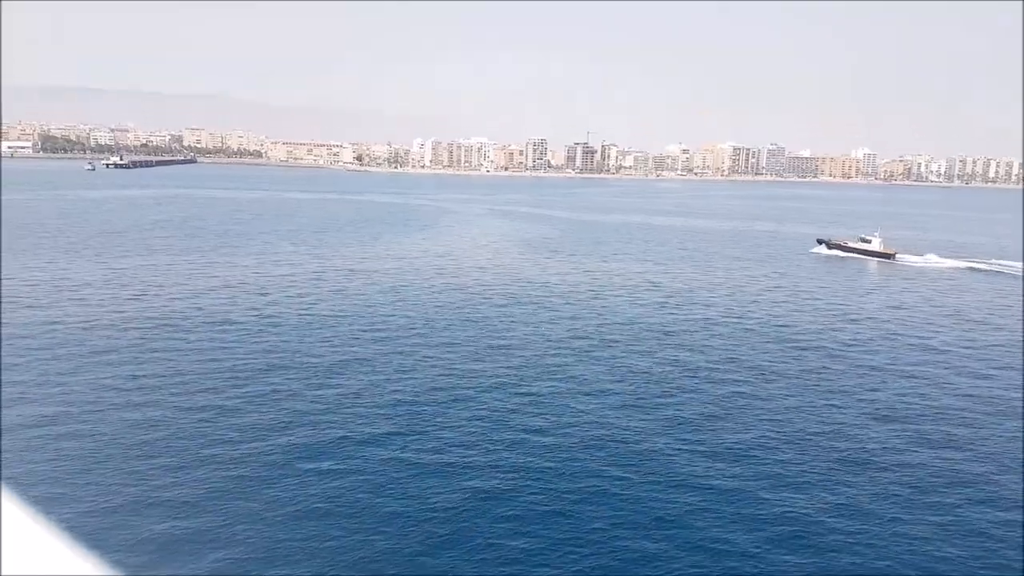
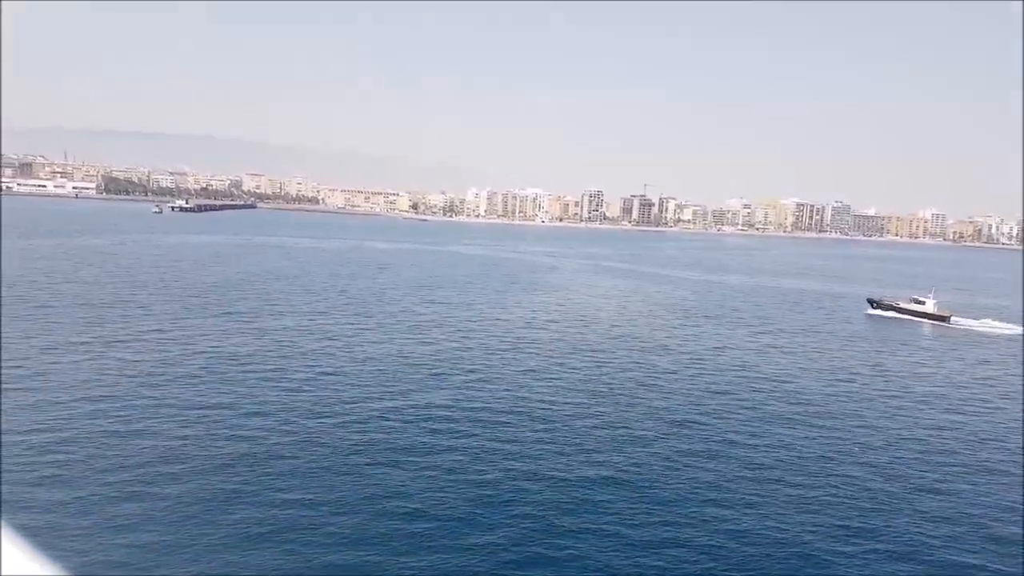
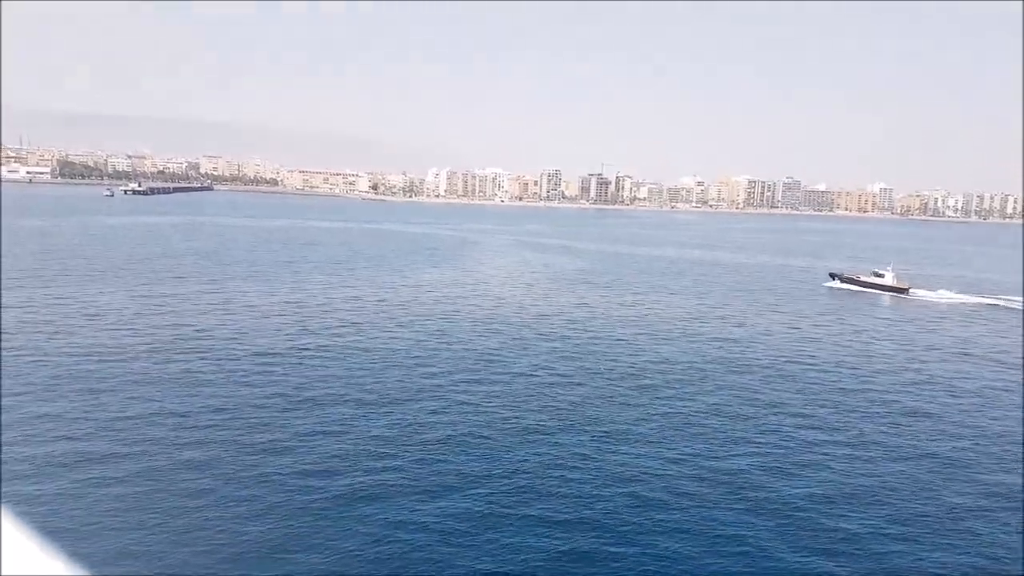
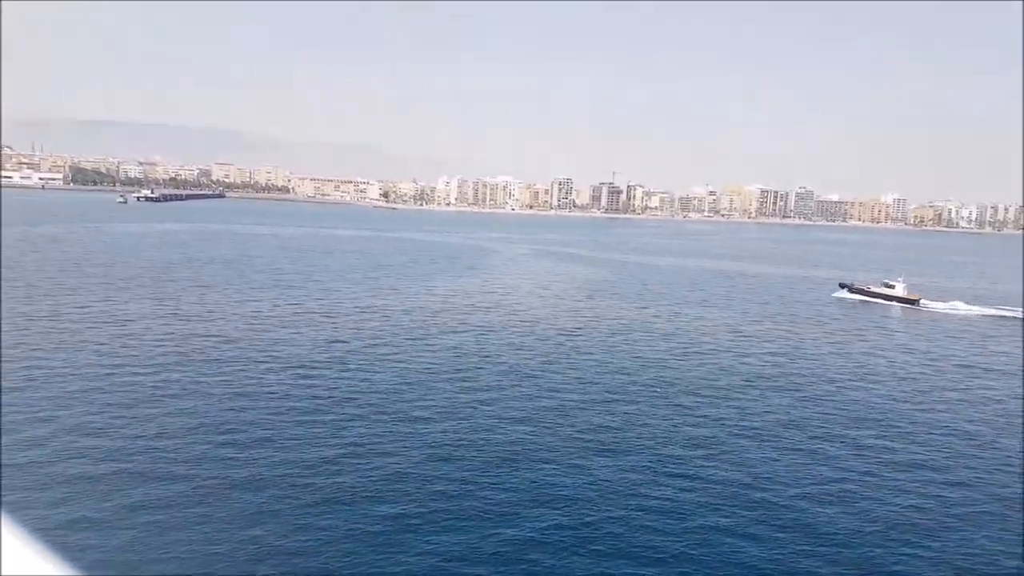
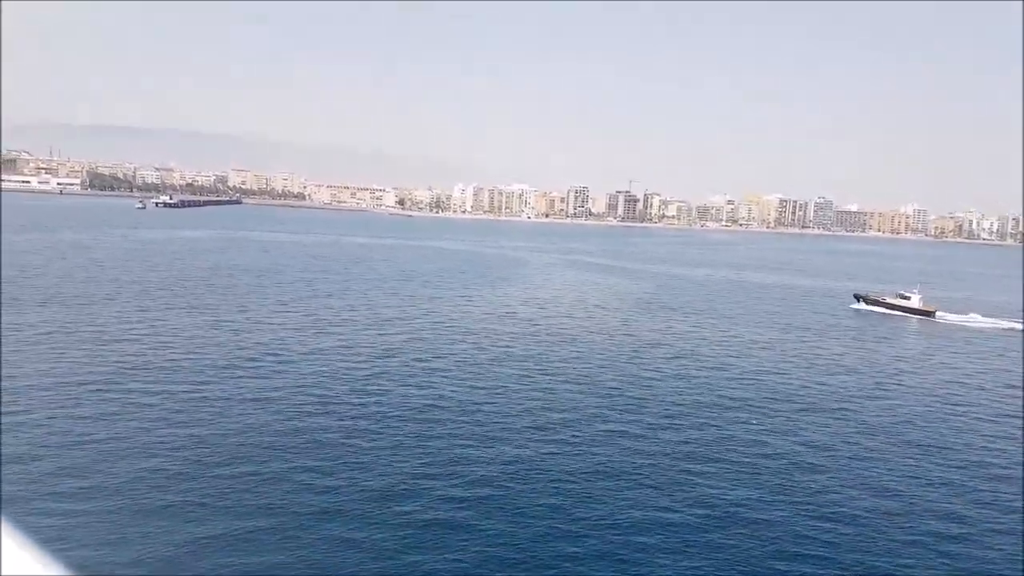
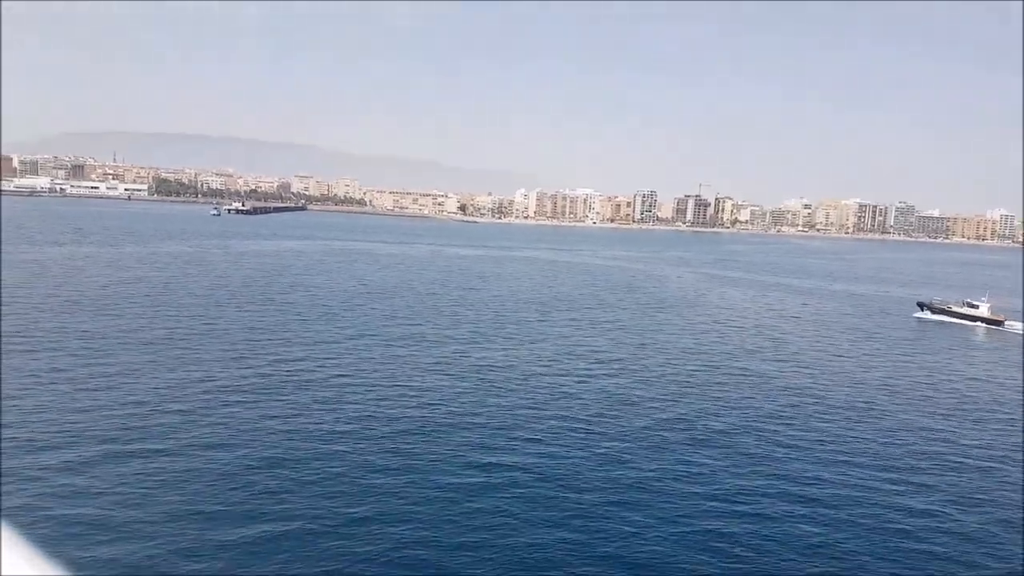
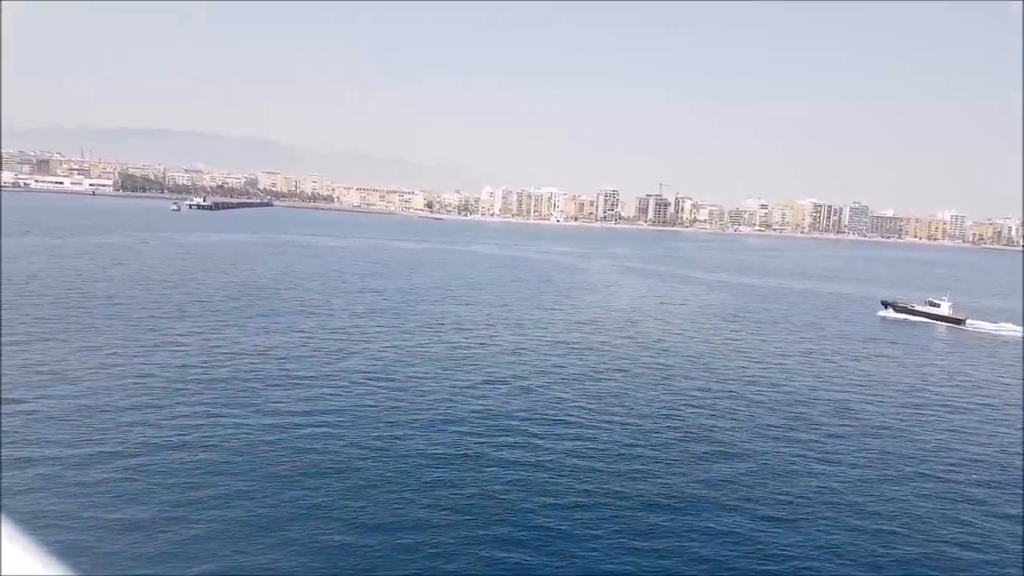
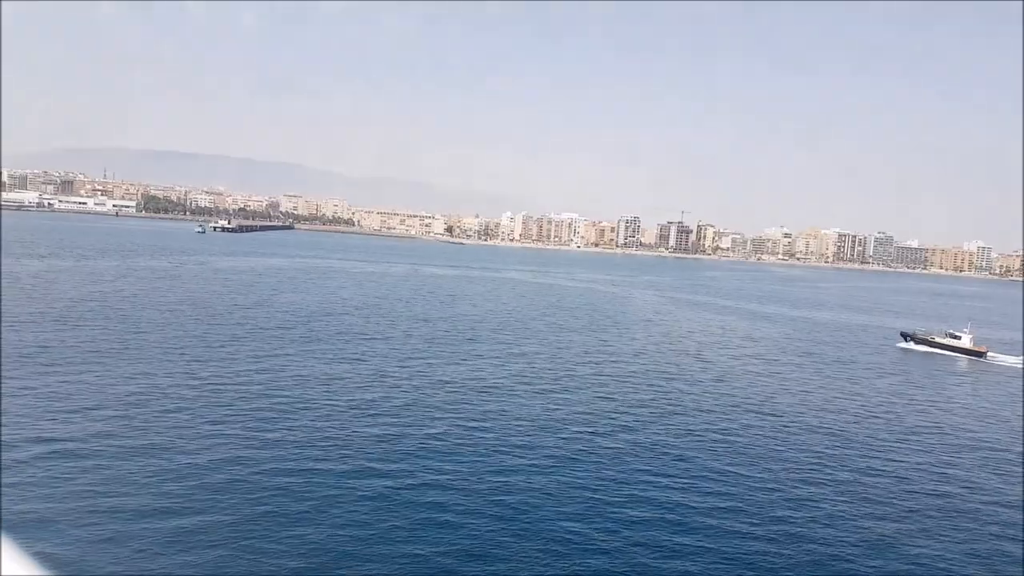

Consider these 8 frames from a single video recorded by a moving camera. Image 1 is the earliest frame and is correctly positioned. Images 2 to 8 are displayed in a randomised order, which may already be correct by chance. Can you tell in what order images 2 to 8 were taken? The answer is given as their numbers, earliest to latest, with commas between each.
3, 4, 5, 2, 7, 8, 6
